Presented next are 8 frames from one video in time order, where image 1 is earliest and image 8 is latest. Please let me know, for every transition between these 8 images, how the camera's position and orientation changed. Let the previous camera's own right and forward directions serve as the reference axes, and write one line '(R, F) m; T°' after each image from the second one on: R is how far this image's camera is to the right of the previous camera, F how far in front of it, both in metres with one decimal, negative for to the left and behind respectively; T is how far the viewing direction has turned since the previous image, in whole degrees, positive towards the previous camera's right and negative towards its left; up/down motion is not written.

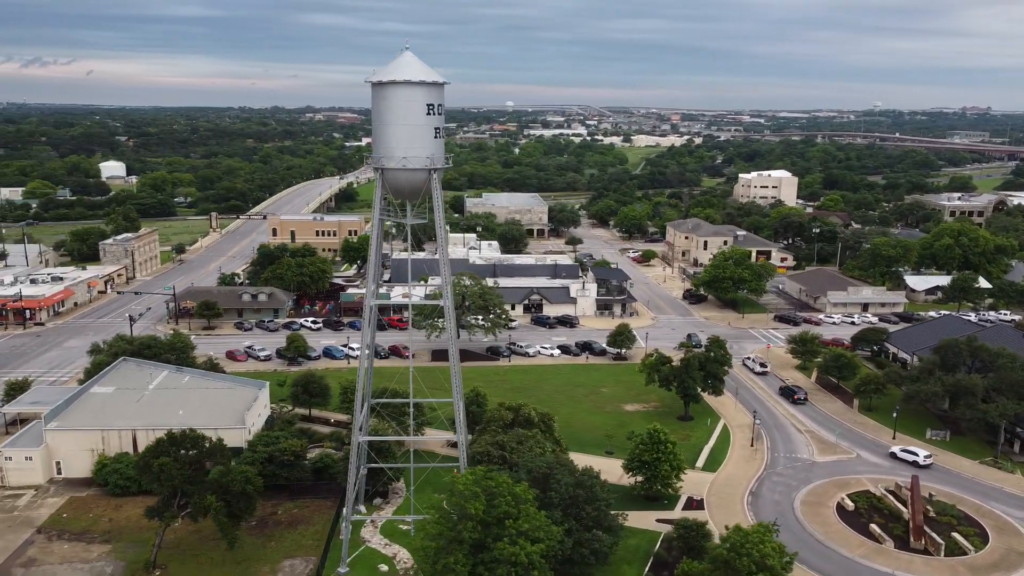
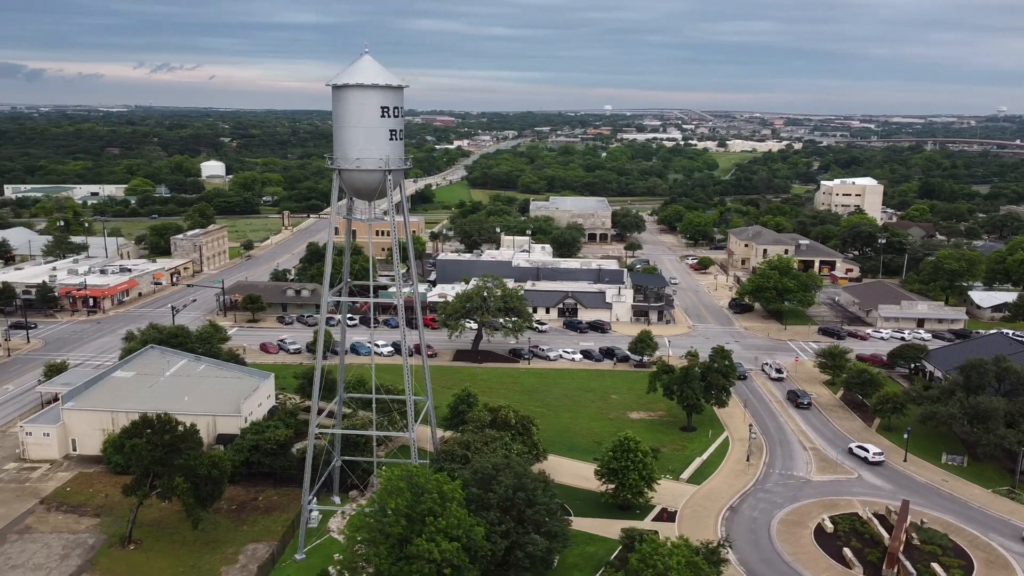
(+4.1, +0.1) m; -7°
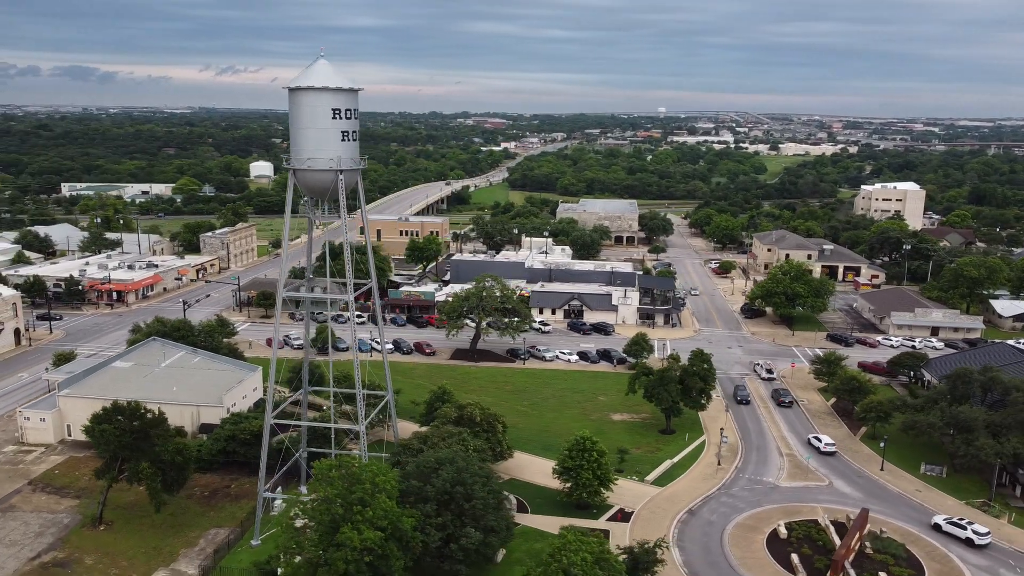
(+3.1, -0.3) m; -4°
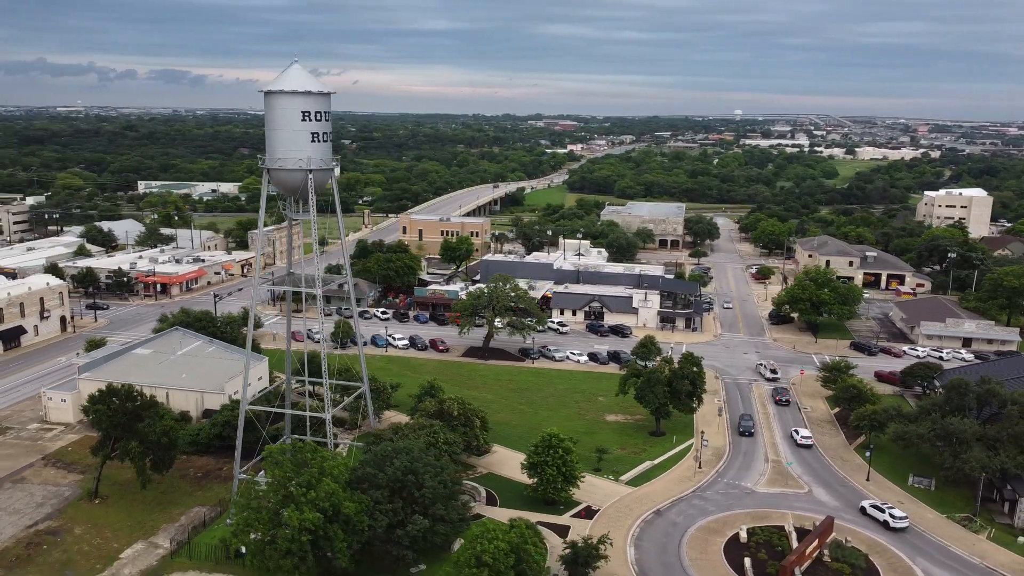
(+3.5, -0.5) m; -5°
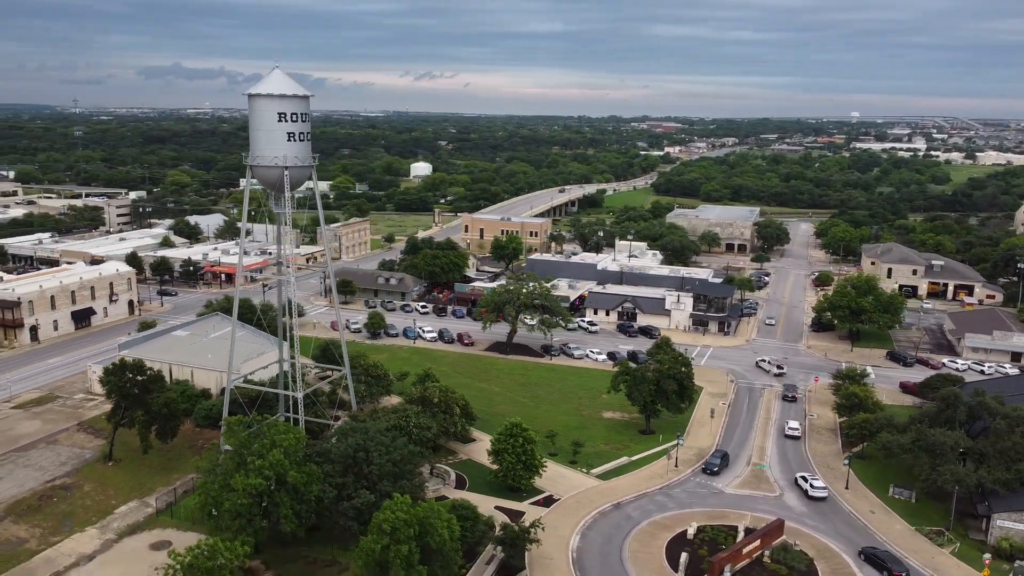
(+4.8, -0.9) m; -7°
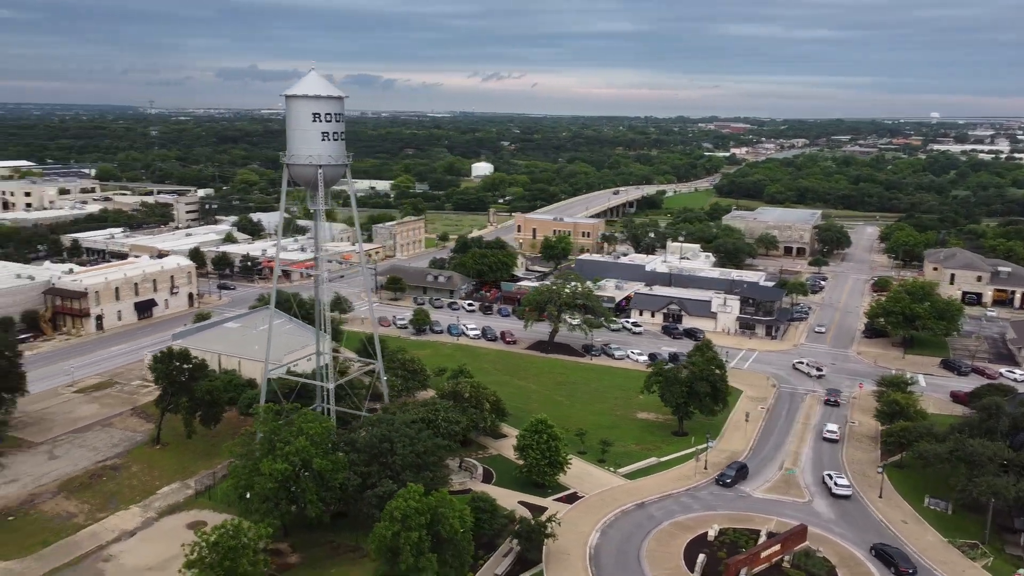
(+1.3, -0.3) m; -5°
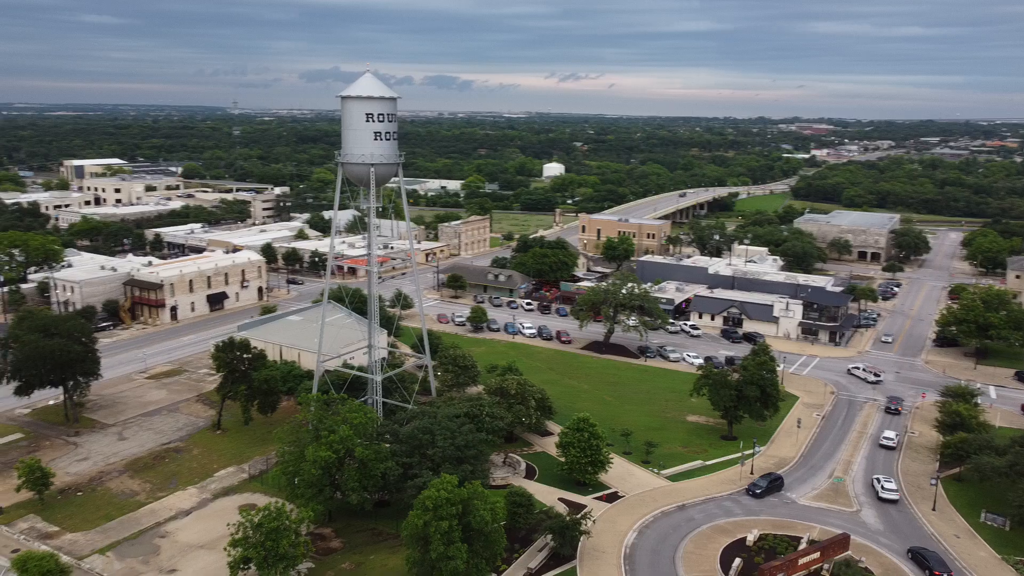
(+1.0, -0.3) m; -5°
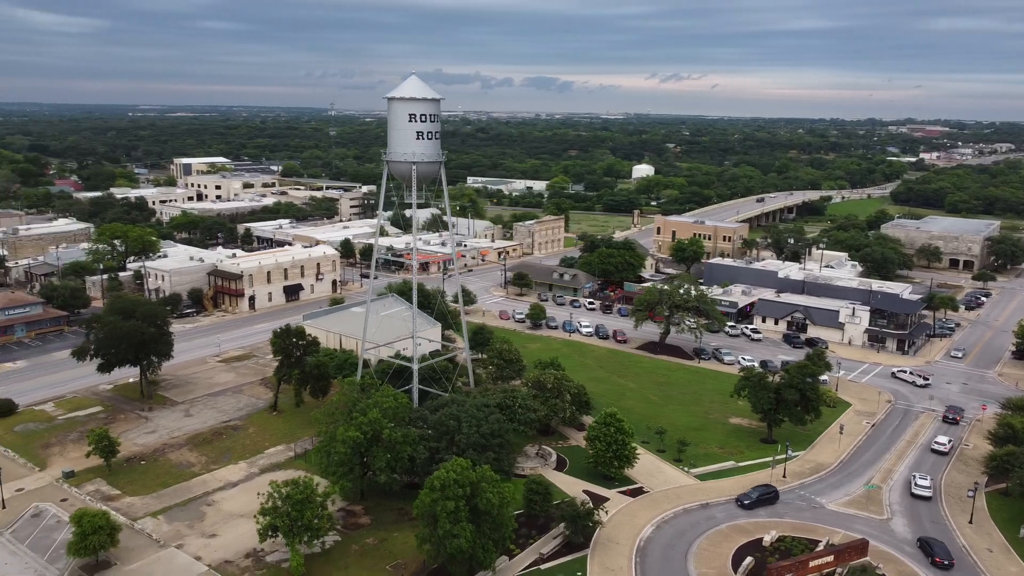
(+2.3, -0.8) m; -7°
